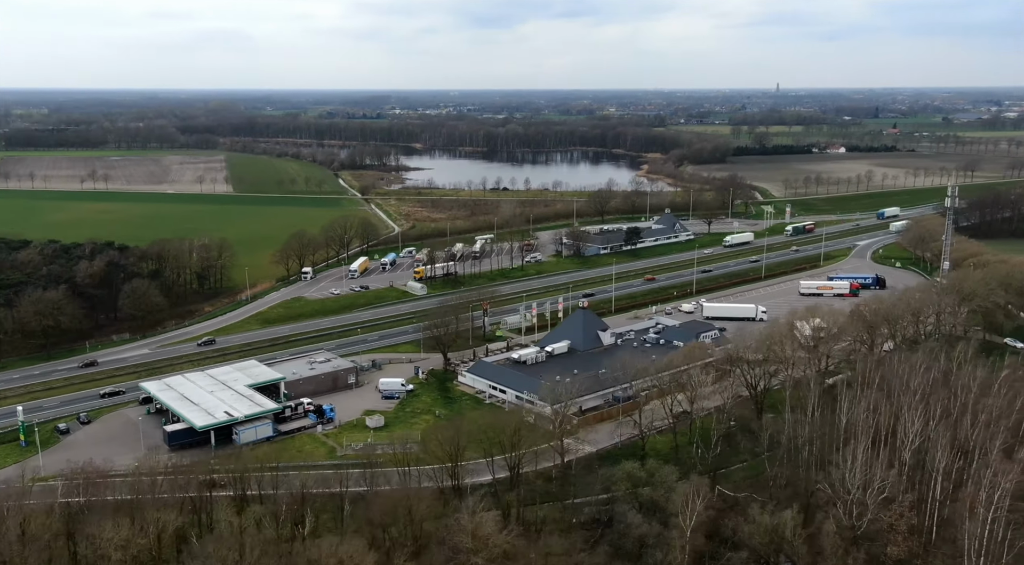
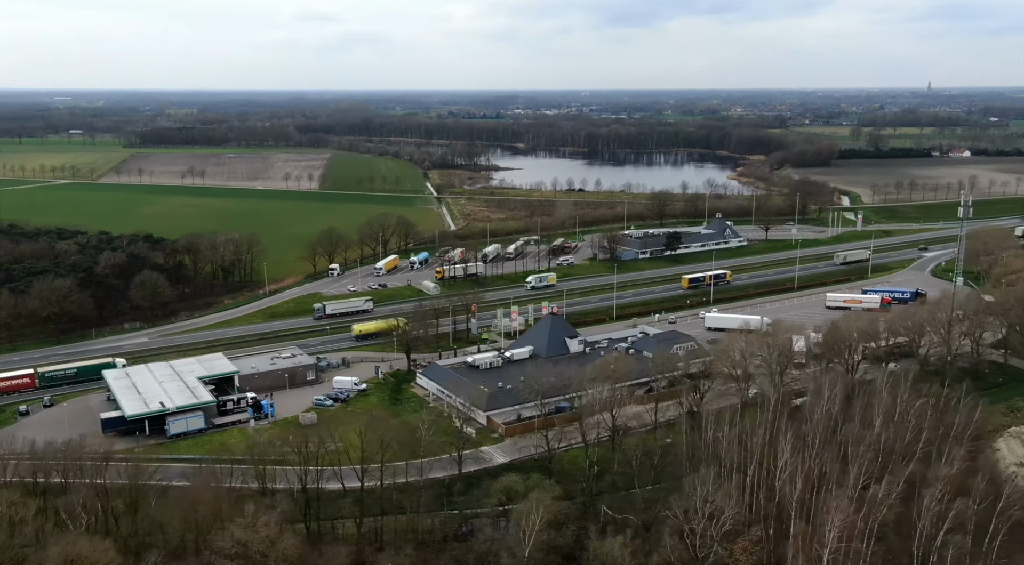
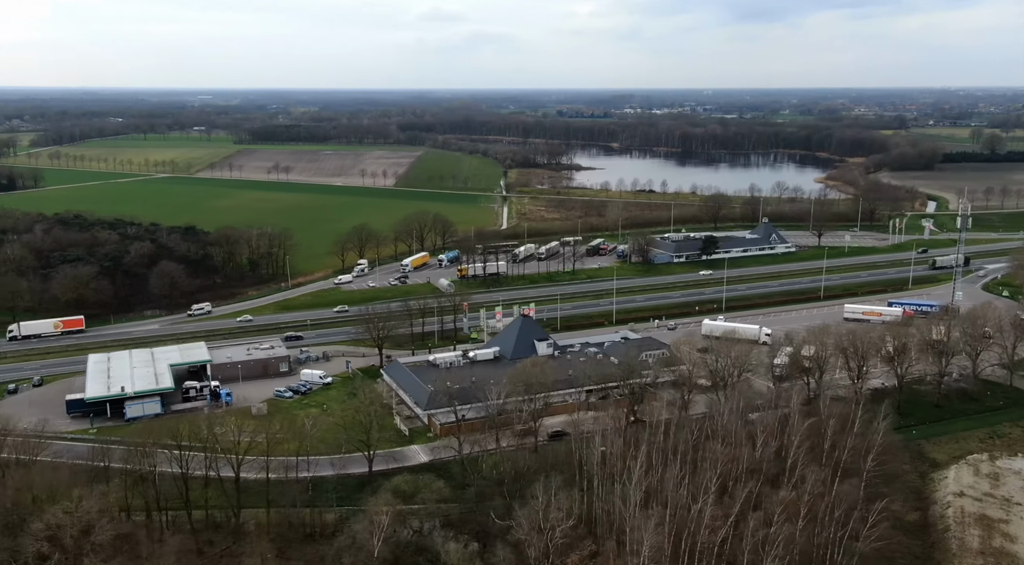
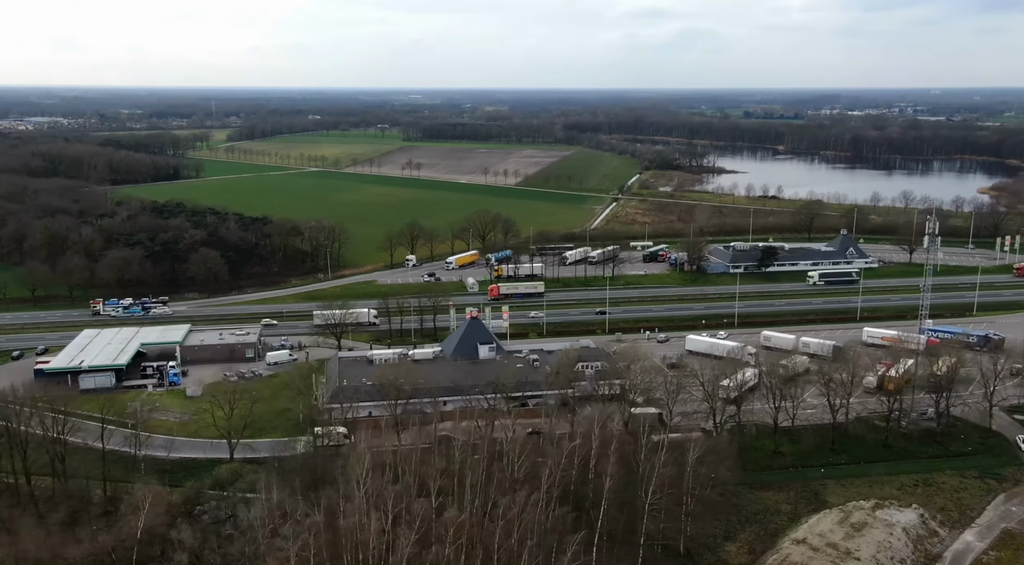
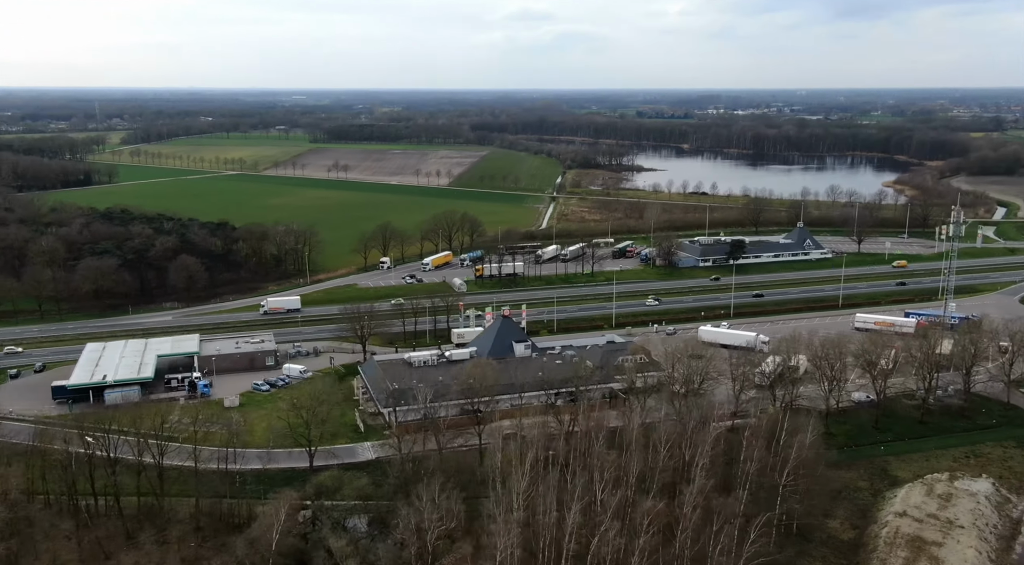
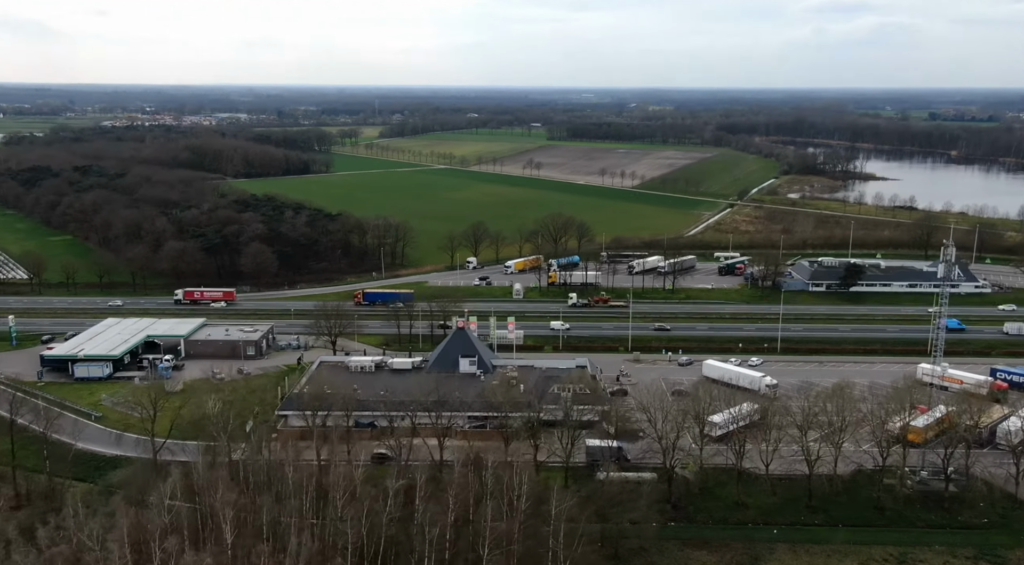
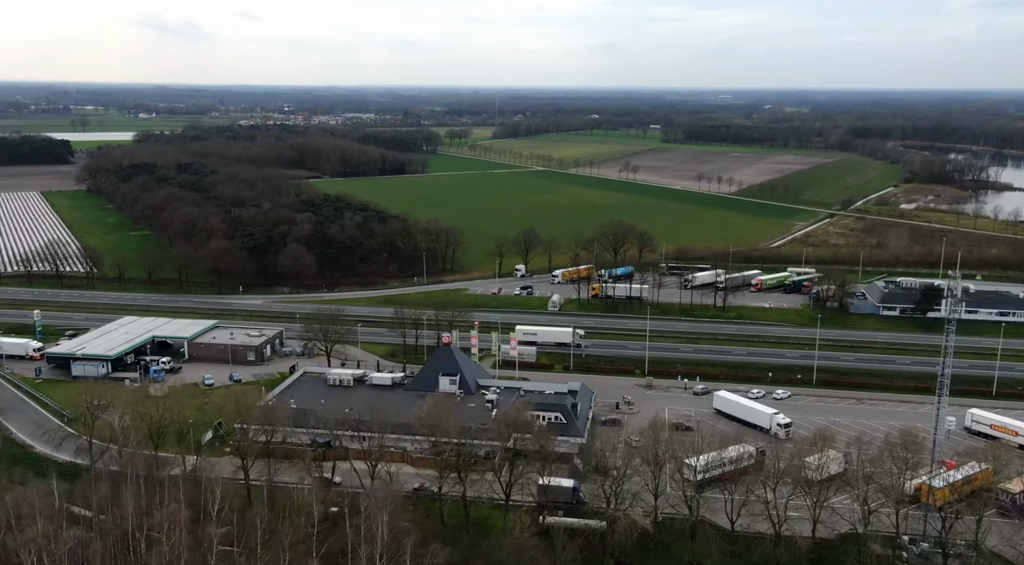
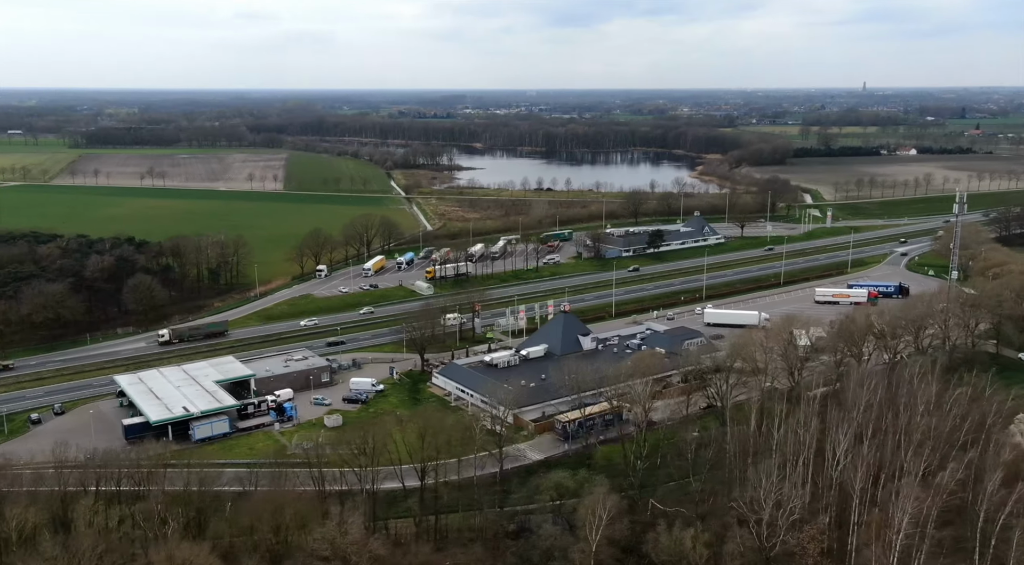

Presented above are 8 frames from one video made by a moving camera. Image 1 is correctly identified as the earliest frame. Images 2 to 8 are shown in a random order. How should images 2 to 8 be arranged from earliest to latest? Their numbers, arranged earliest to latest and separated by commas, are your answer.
8, 2, 3, 5, 4, 6, 7
